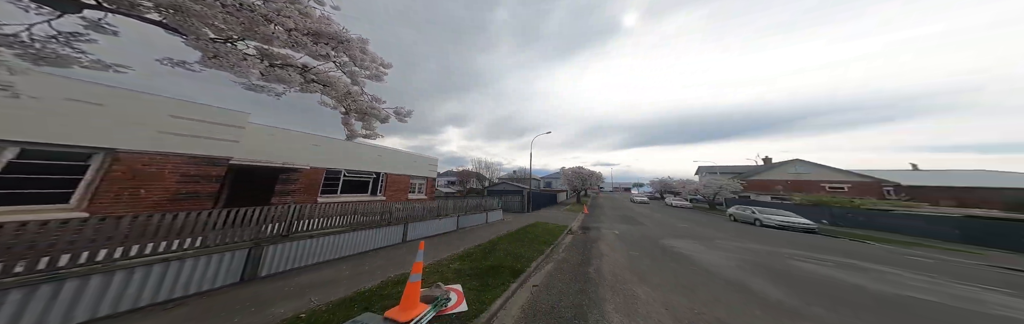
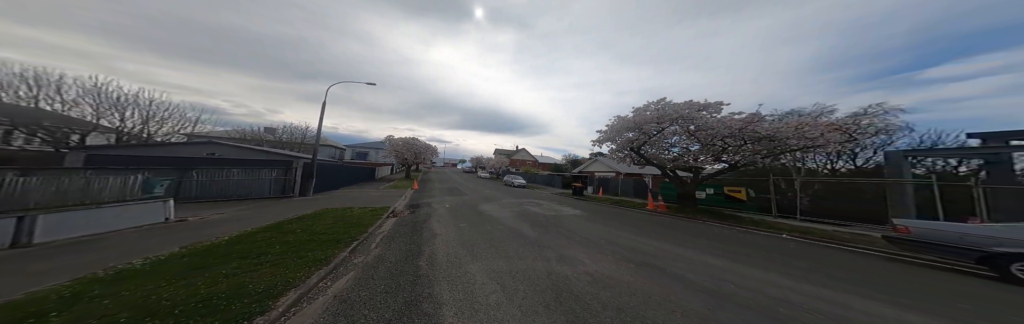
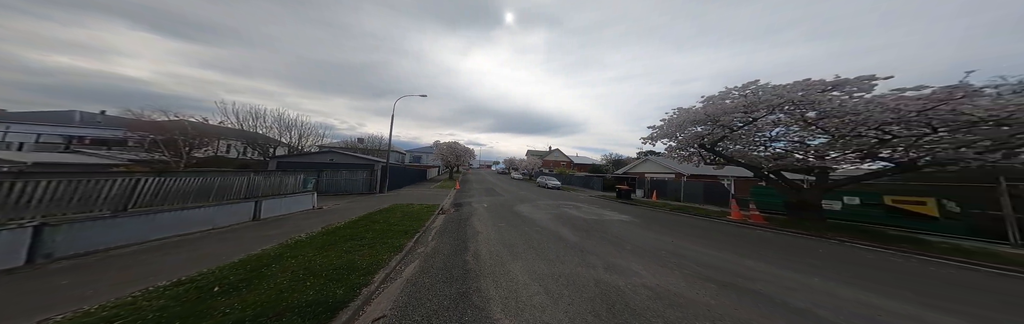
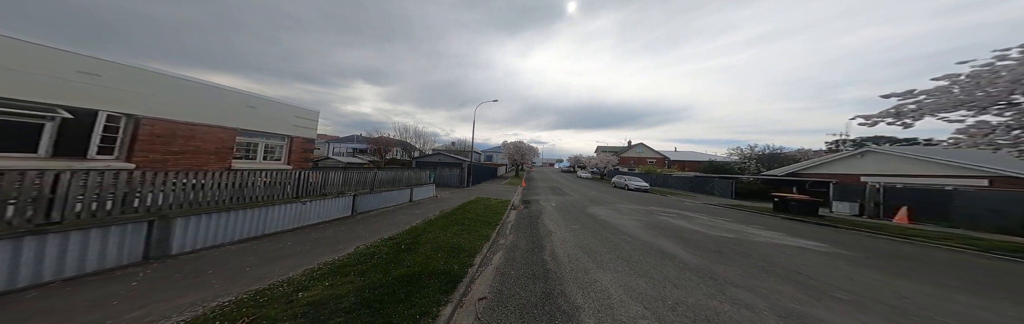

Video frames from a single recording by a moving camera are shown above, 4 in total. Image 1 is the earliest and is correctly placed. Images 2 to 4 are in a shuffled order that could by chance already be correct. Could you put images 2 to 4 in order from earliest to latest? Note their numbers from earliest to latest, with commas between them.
4, 3, 2
